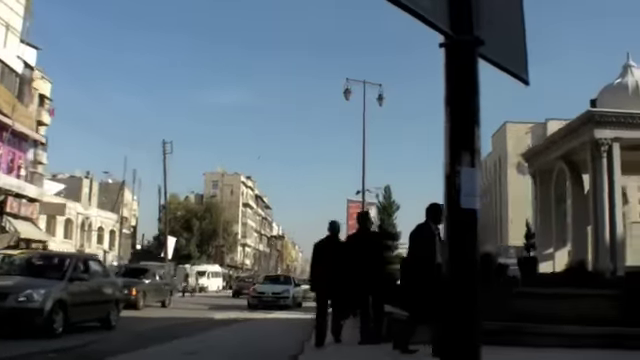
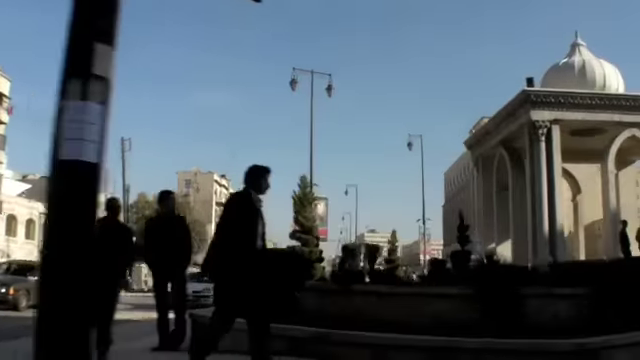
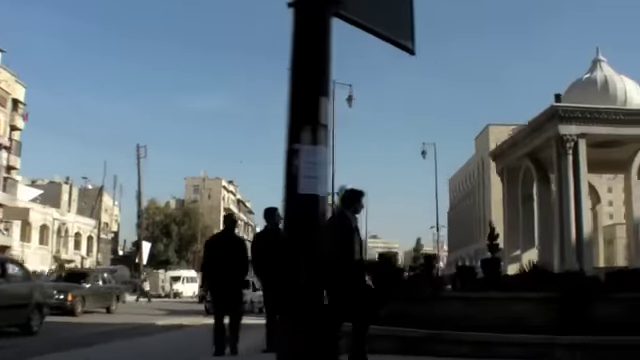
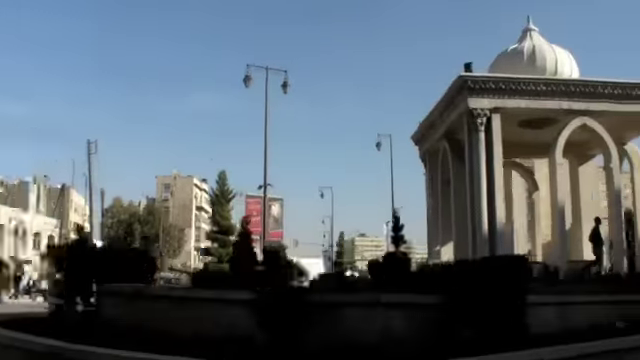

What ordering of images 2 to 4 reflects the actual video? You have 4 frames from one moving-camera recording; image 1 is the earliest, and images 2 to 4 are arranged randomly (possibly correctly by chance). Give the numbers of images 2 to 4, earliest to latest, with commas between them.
3, 2, 4
